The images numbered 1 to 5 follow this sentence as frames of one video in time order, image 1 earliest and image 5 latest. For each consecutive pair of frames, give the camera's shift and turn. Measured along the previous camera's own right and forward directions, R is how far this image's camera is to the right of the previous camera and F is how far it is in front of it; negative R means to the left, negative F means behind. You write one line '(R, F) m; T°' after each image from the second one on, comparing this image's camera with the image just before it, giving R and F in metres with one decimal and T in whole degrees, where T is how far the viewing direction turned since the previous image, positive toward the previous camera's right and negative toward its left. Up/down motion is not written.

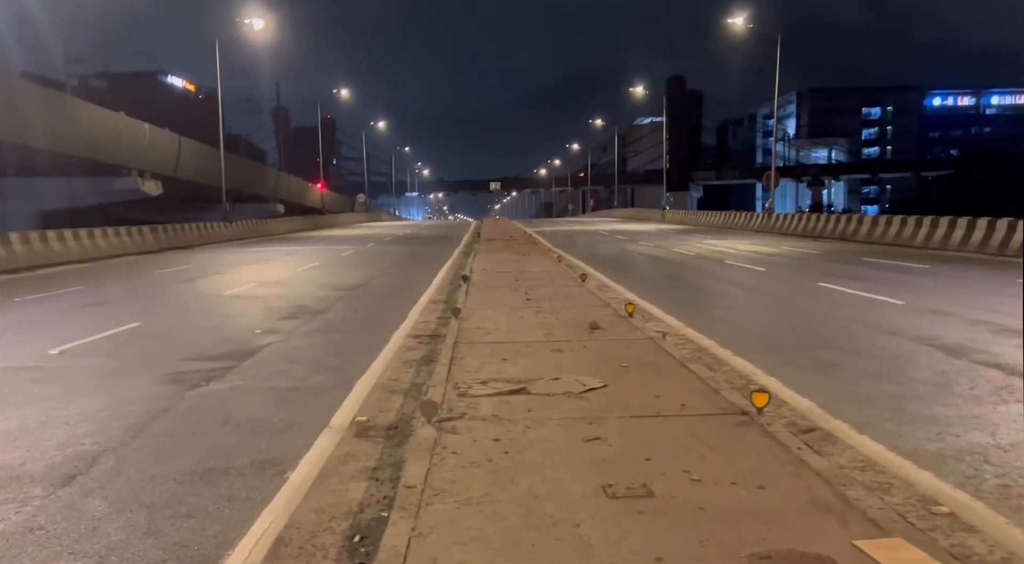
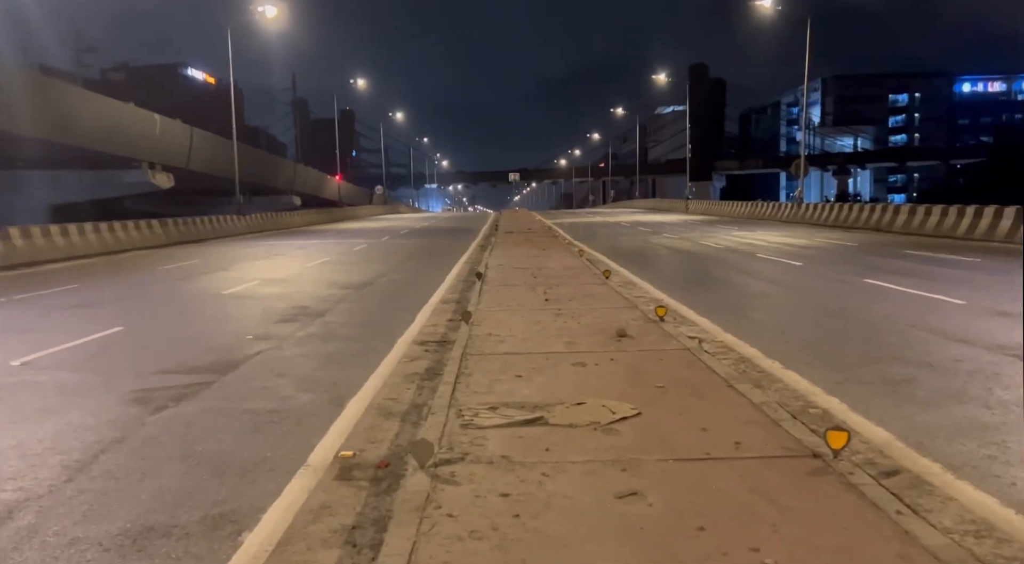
(0.0, +1.0) m; -2°
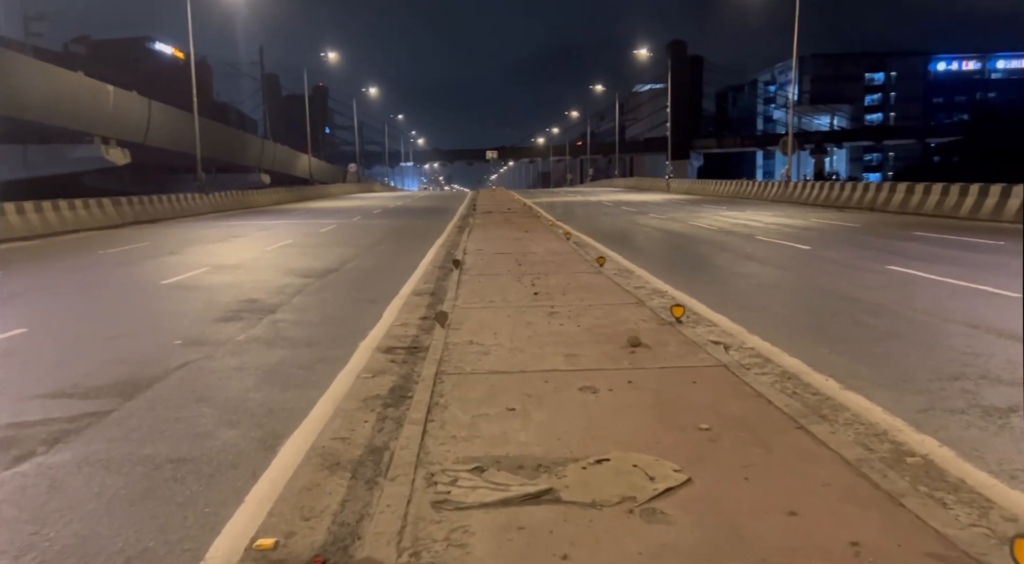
(-0.1, +1.6) m; +2°
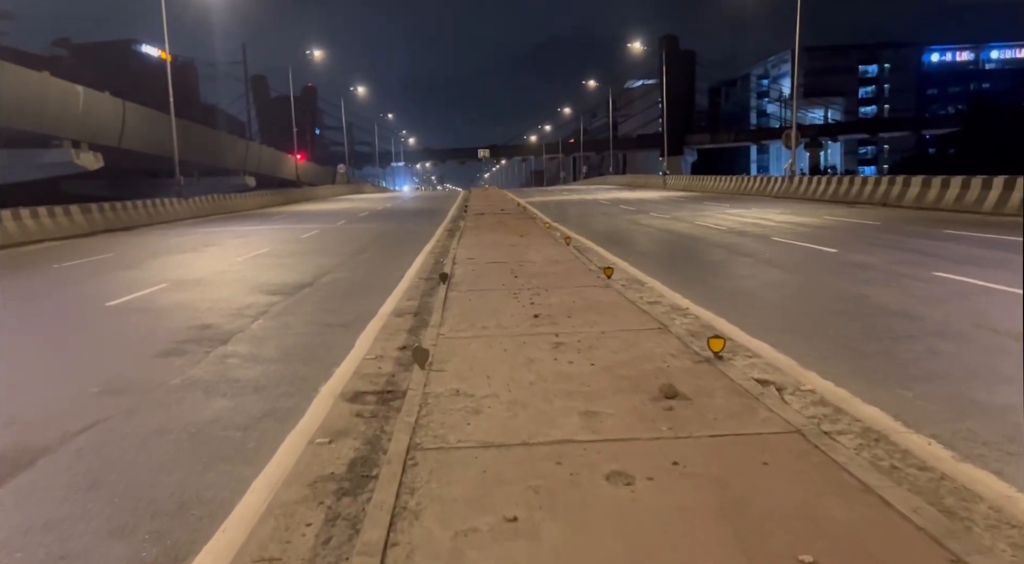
(0.0, +1.5) m; 0°
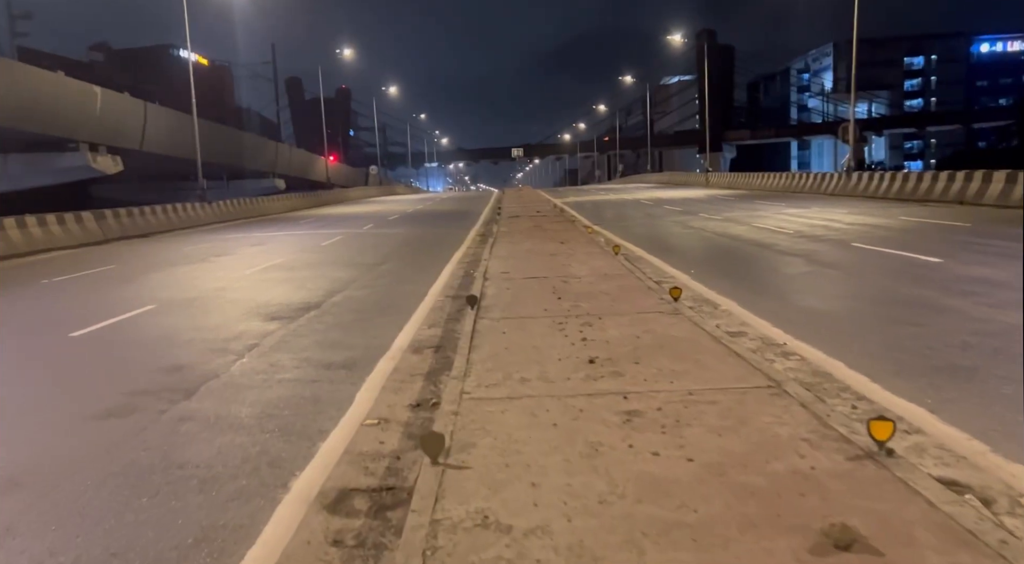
(-0.1, +1.9) m; -3°
